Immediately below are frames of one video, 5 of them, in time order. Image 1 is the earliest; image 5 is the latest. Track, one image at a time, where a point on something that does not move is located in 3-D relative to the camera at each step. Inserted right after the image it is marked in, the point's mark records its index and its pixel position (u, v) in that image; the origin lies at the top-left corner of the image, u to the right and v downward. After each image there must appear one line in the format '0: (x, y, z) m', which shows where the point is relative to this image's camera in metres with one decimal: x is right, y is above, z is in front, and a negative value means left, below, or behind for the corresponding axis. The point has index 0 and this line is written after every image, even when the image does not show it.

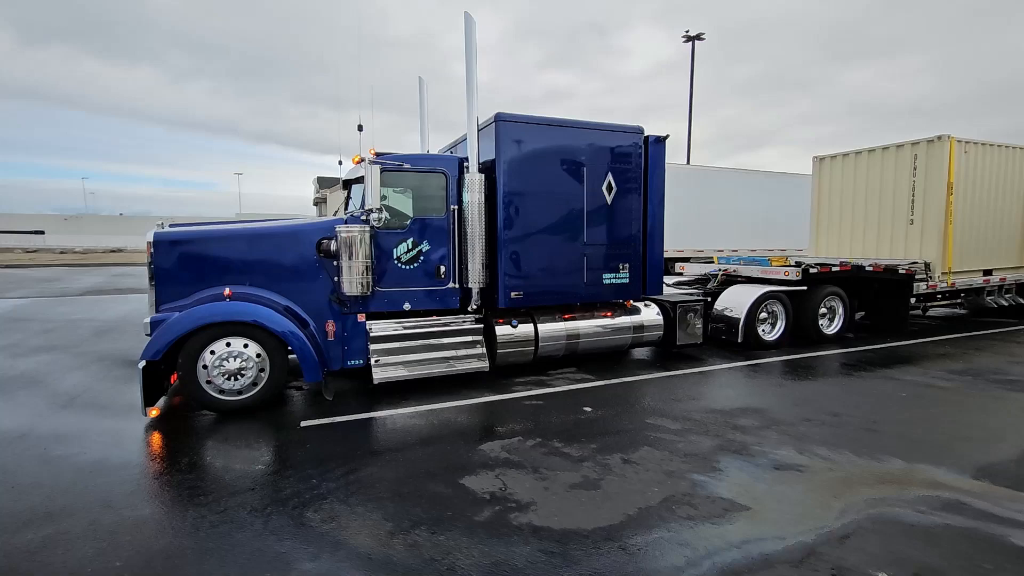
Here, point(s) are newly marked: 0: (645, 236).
0: (+2.0, +0.8, +7.4) m
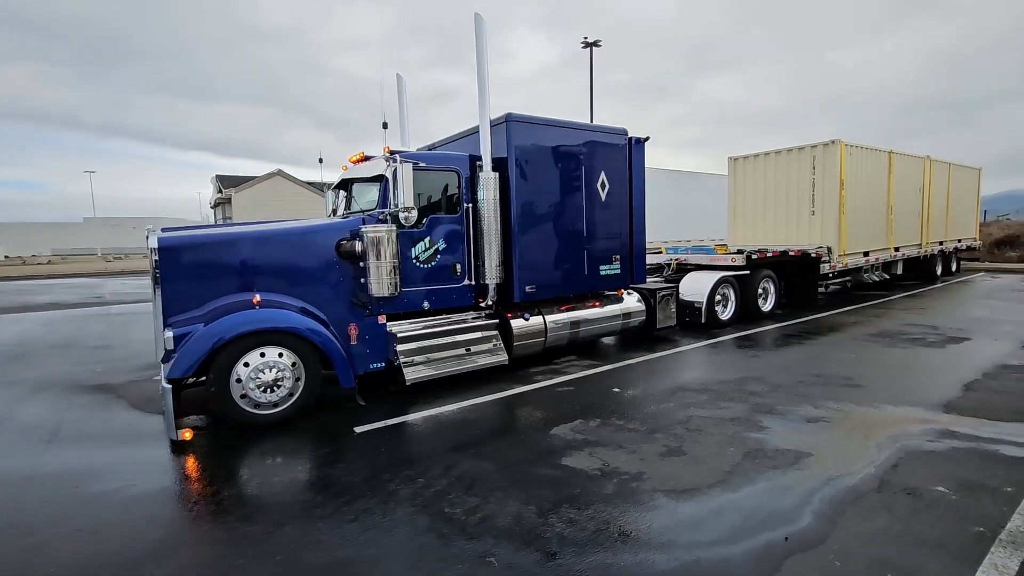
0: (+1.9, +0.9, +8.1) m
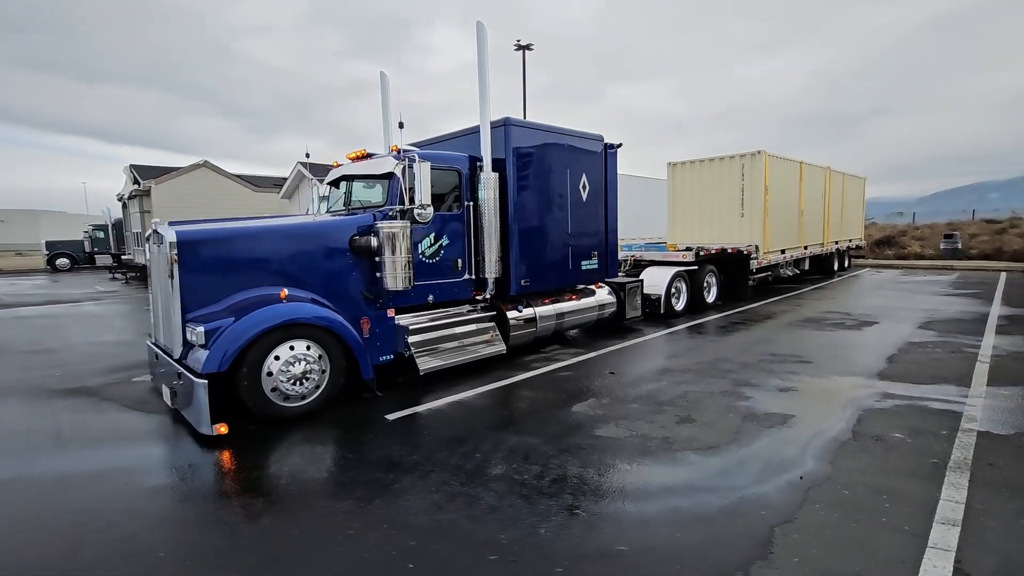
0: (+1.6, +1.0, +8.8) m
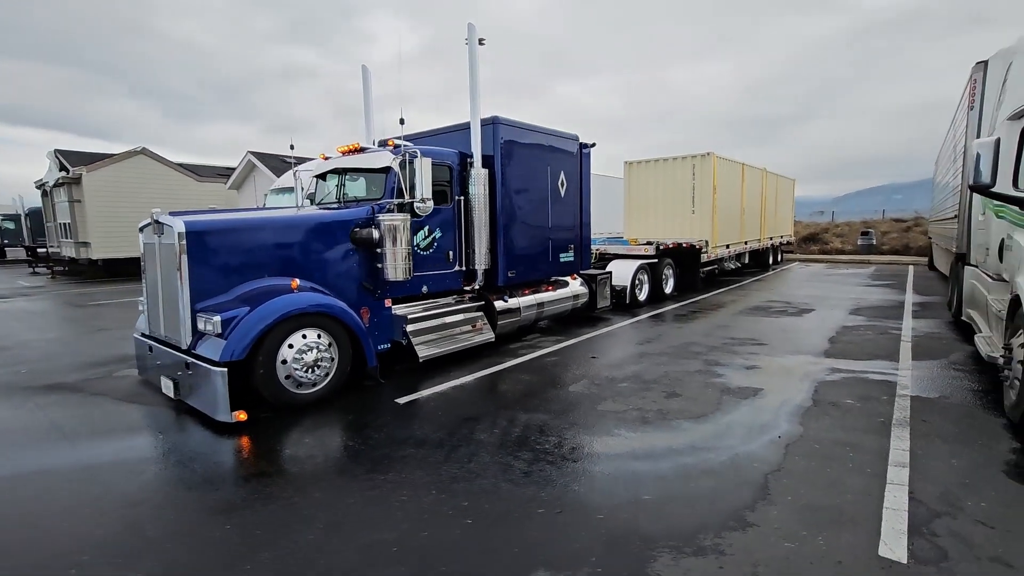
0: (+1.2, +1.2, +9.3) m
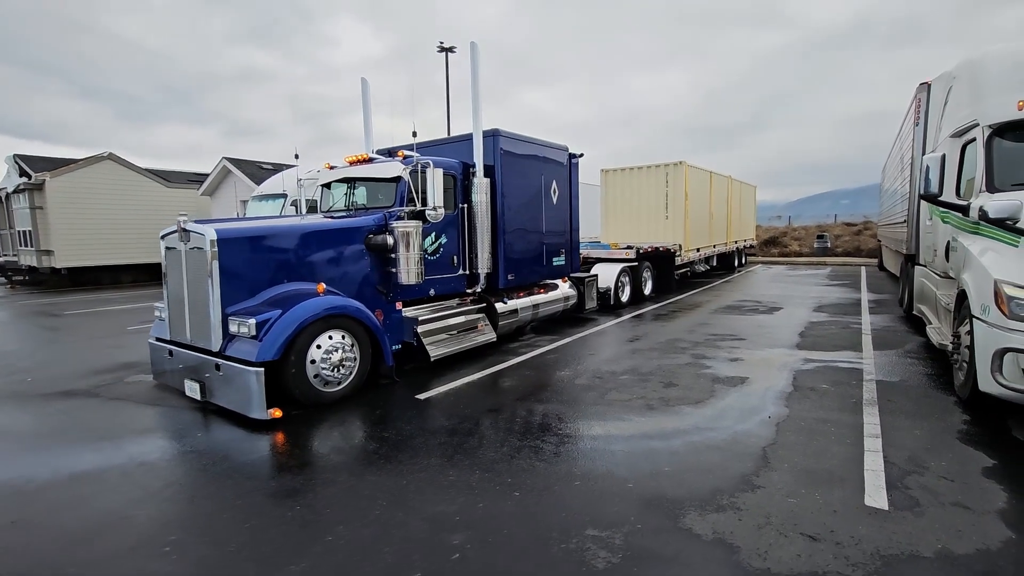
0: (+1.1, +1.1, +9.8) m
